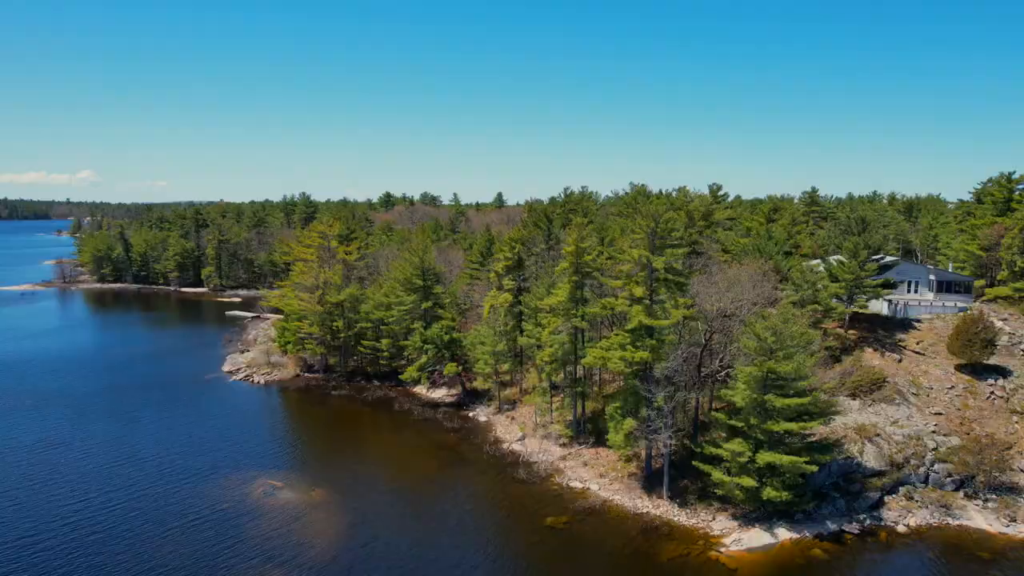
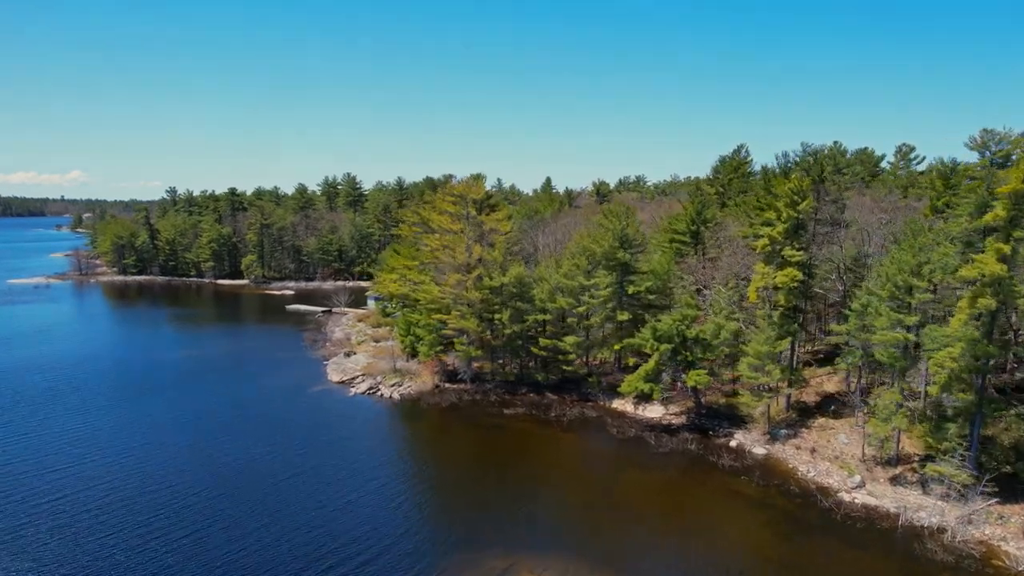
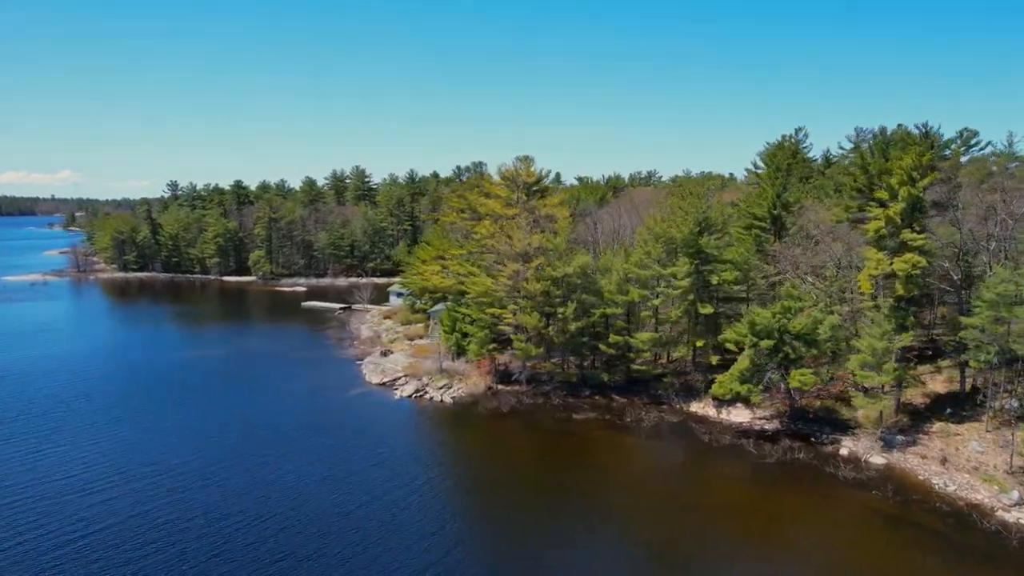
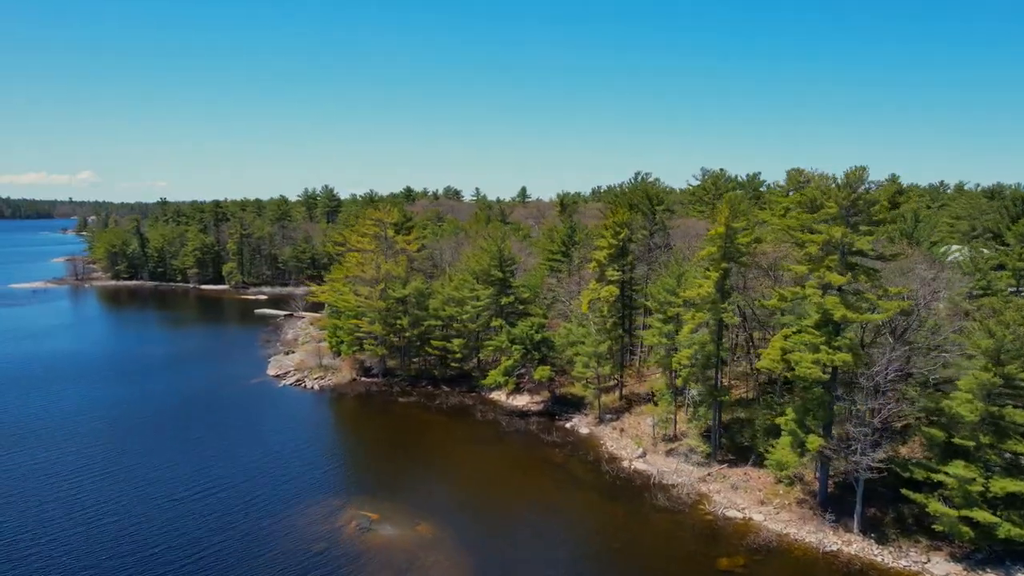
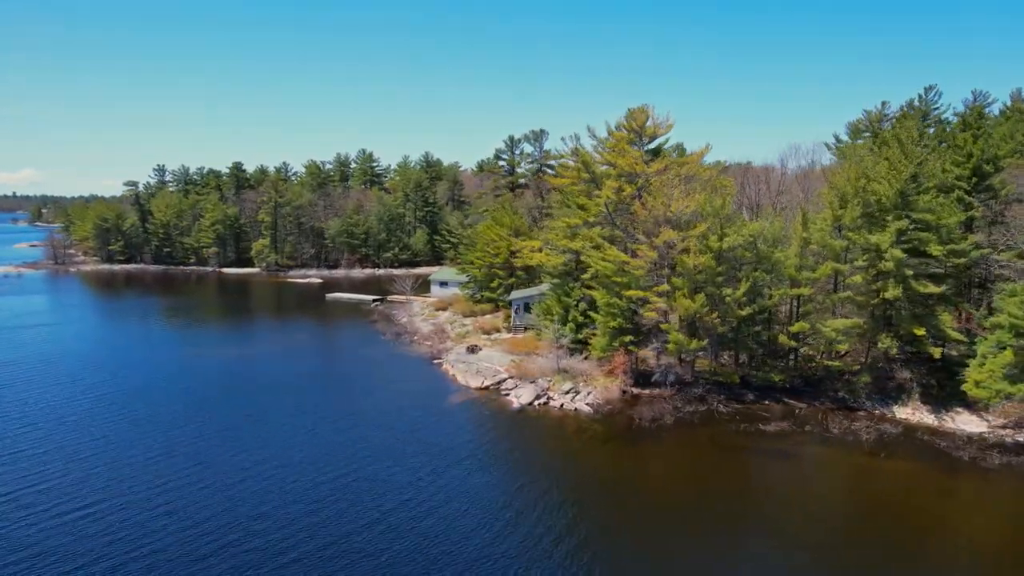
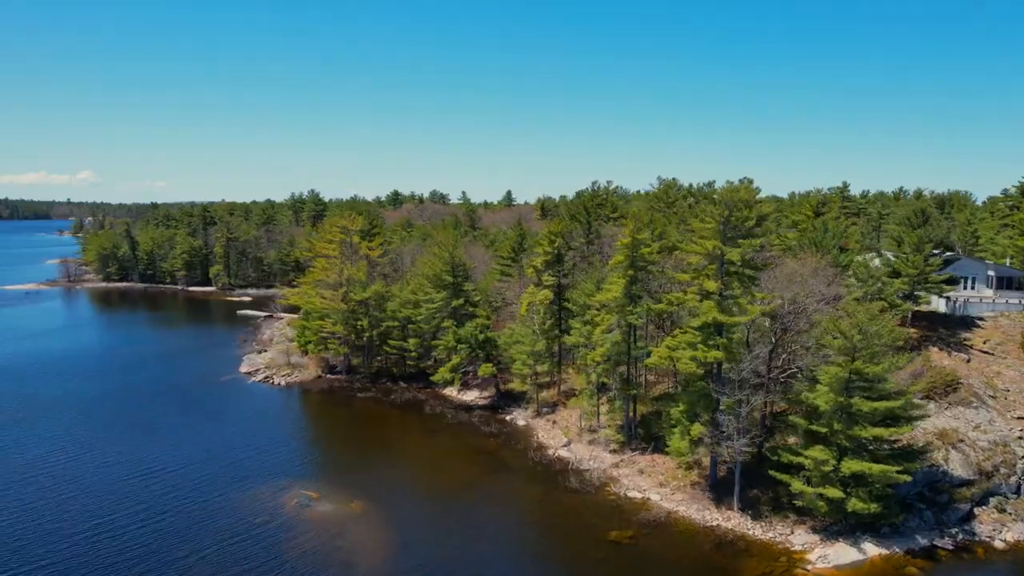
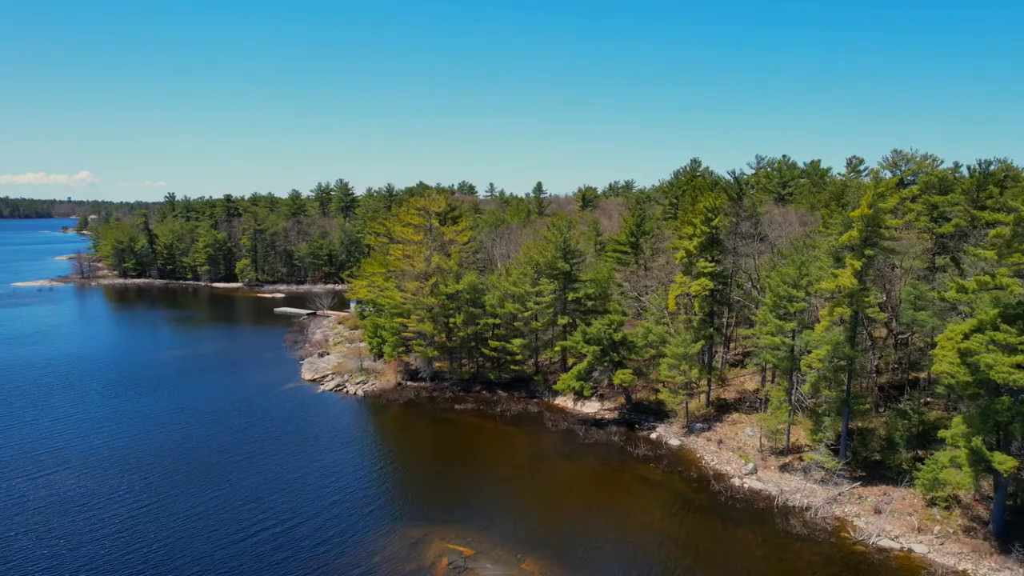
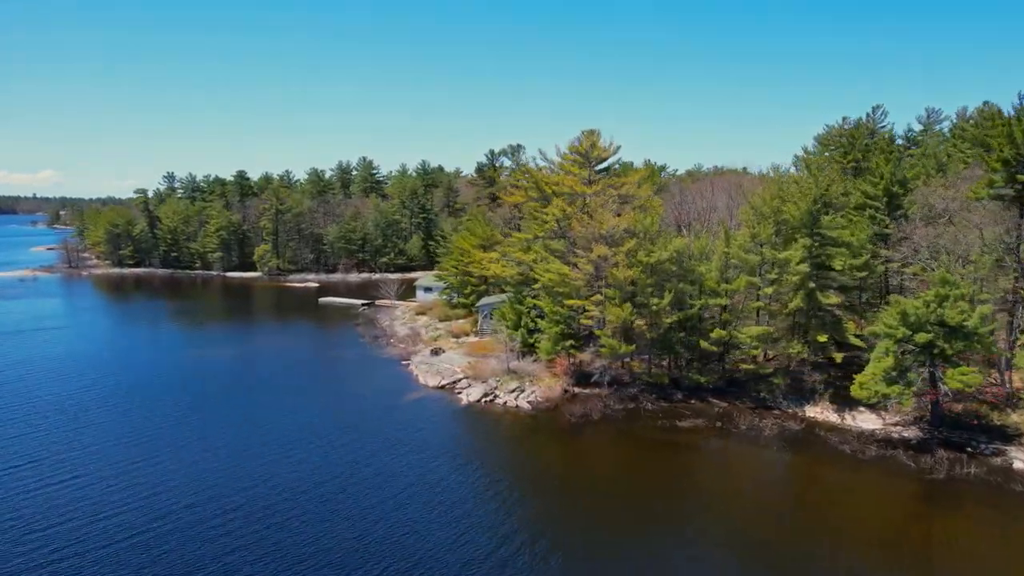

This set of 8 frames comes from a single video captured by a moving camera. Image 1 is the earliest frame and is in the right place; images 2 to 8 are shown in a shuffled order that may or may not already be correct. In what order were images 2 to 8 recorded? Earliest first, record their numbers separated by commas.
6, 4, 7, 2, 3, 8, 5
